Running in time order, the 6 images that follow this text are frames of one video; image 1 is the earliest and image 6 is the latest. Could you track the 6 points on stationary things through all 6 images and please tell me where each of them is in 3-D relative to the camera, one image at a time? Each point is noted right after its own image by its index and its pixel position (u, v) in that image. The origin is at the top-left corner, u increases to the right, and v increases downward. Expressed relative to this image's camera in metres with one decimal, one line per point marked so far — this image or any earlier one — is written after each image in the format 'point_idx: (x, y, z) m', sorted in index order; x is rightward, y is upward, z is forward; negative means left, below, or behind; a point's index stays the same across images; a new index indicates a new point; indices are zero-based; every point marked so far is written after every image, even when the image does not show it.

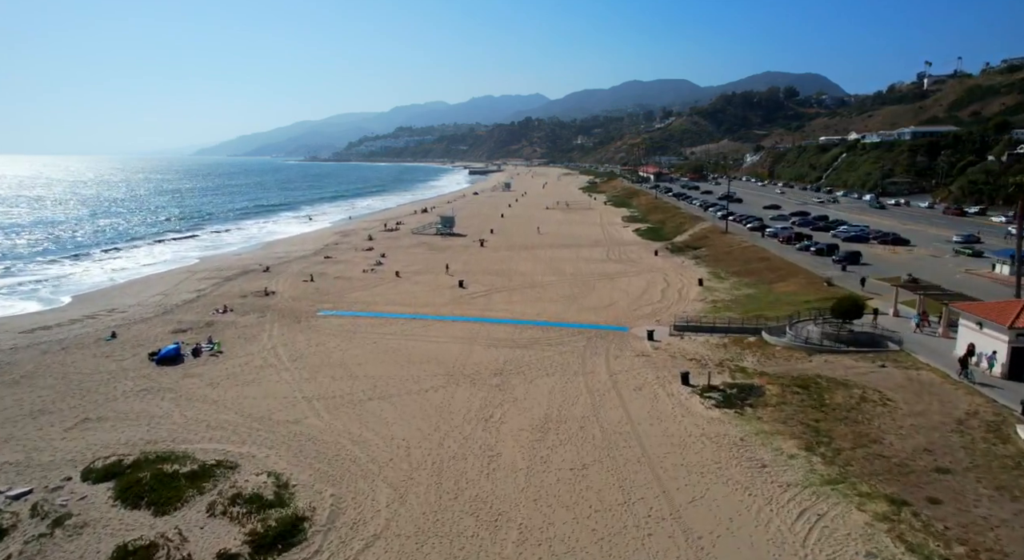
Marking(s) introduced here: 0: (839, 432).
0: (+7.8, -3.6, +14.0) m
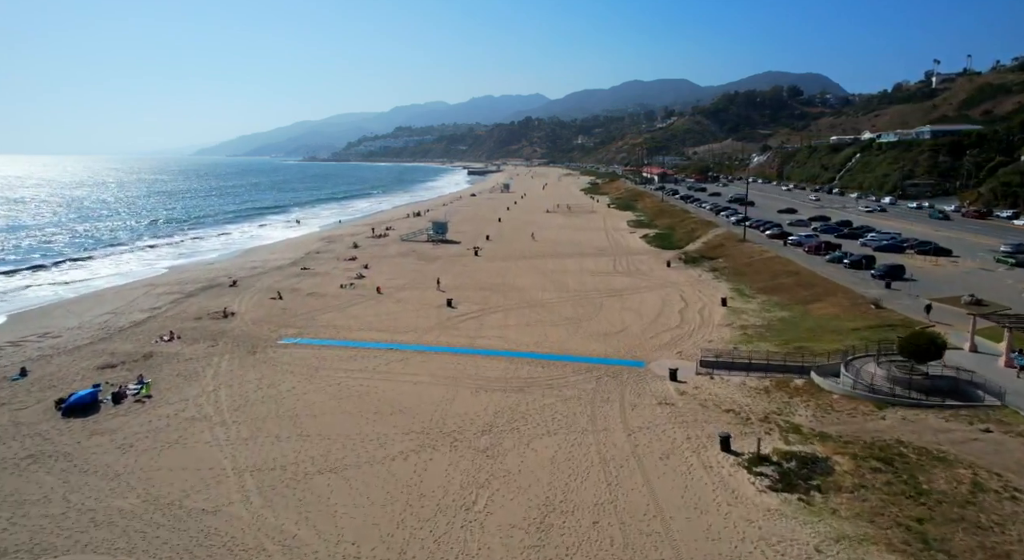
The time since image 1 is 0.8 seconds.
0: (+7.6, -4.5, +10.0) m
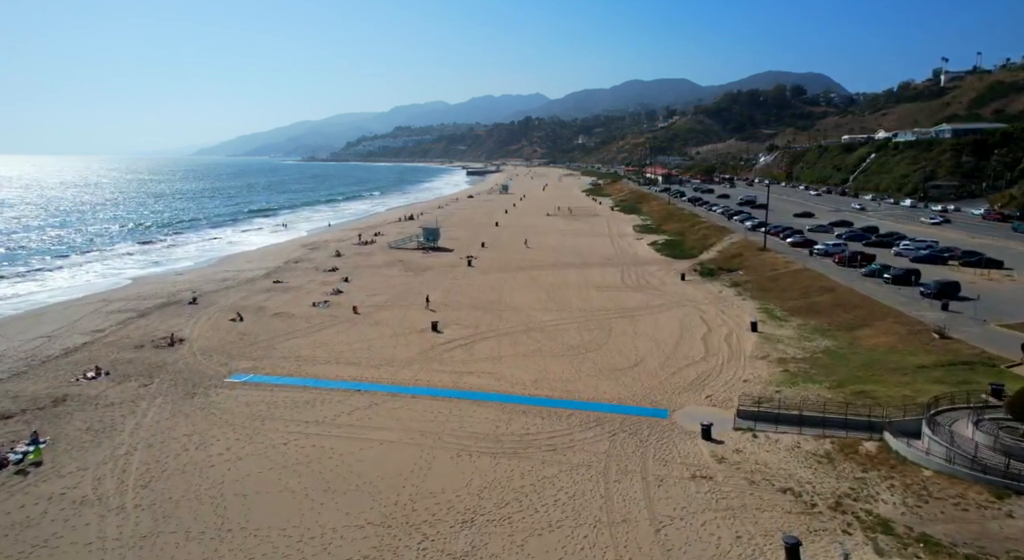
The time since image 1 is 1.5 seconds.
0: (+7.4, -5.3, +6.1) m
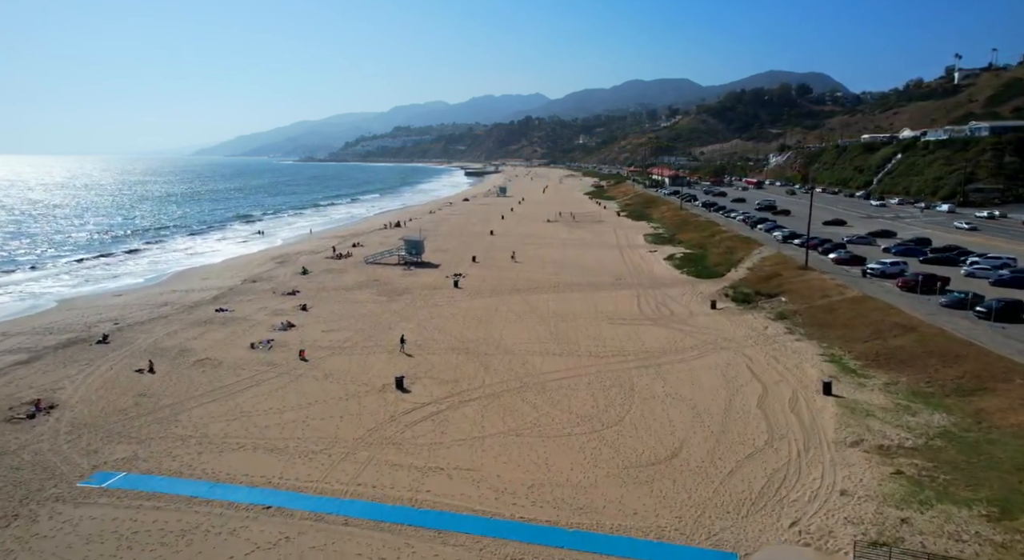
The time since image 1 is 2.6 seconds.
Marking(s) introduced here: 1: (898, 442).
0: (+7.1, -6.6, 0.0) m
1: (+9.4, -3.9, +14.2) m
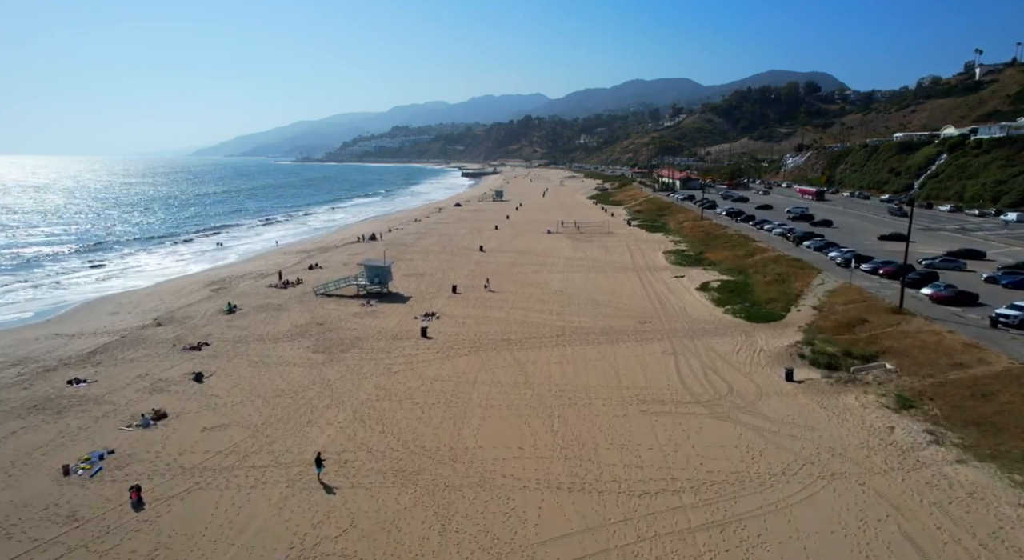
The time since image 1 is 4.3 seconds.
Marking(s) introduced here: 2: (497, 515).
0: (+6.6, -8.6, -8.7) m
1: (+8.9, -5.9, +5.4) m
2: (-0.4, -4.9, +12.3) m
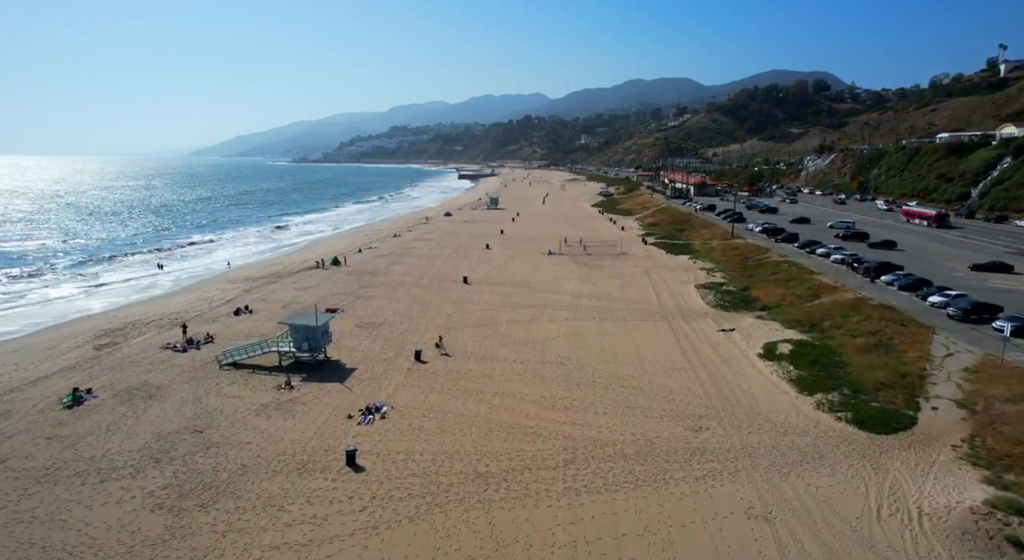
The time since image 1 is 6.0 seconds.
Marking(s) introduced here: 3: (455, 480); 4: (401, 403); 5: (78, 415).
0: (+6.1, -11.0, -18.2) m
1: (+8.4, -8.3, -4.1) m
2: (-0.9, -7.3, +2.8) m
3: (-1.4, -4.7, +14.8) m
4: (-3.5, -3.7, +19.1) m
5: (-13.3, -4.1, +18.0) m
